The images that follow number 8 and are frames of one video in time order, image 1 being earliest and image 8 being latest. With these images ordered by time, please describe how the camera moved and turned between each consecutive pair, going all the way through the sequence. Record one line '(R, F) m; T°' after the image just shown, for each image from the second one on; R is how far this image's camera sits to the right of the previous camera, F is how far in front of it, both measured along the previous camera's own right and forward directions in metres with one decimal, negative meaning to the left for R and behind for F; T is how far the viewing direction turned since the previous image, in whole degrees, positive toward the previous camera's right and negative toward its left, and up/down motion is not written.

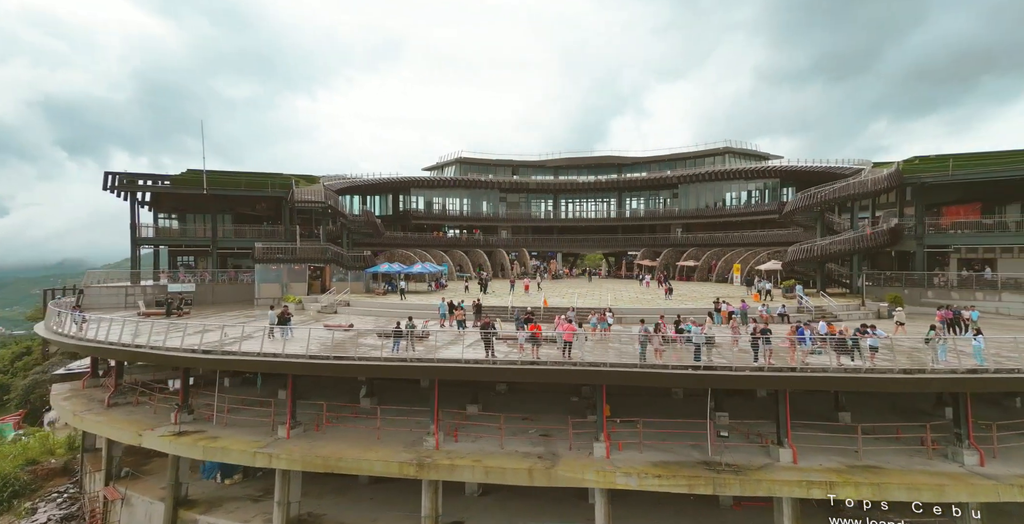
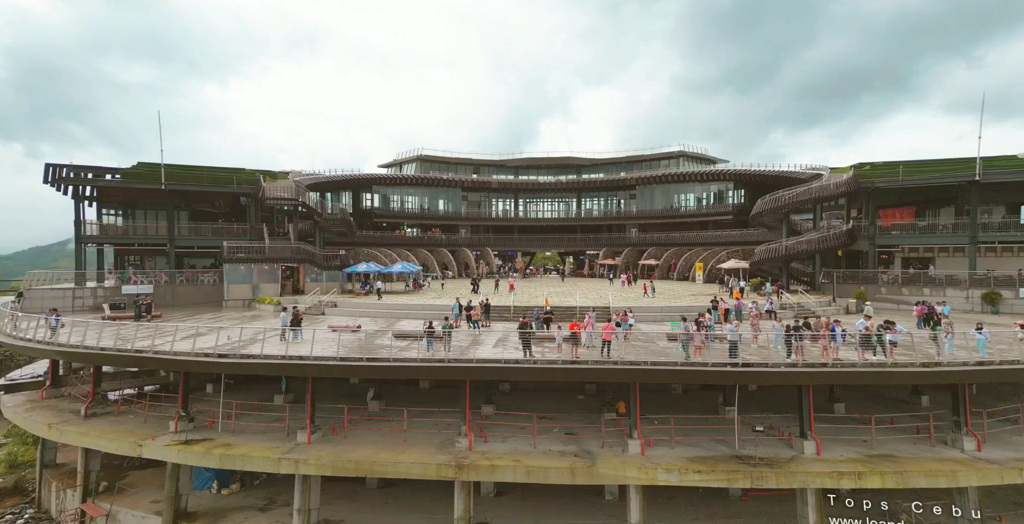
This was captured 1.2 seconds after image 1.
(-1.7, +0.3) m; +5°
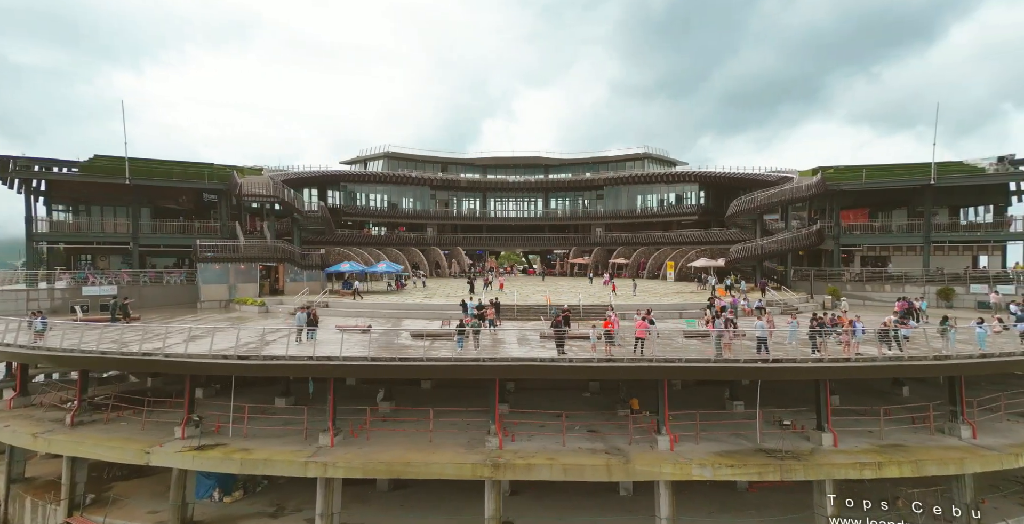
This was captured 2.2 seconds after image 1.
(-1.5, +0.2) m; +4°
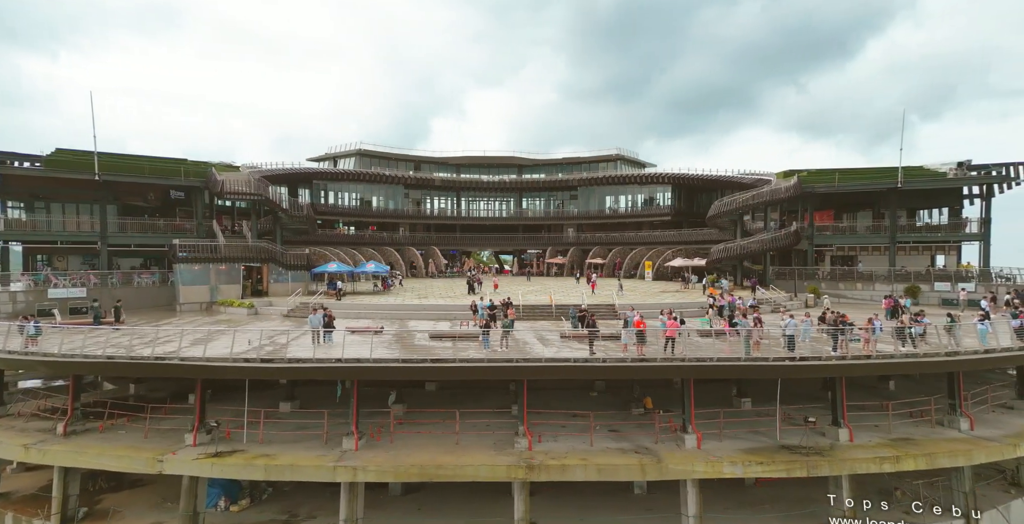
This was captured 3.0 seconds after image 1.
(-1.3, +0.2) m; +3°
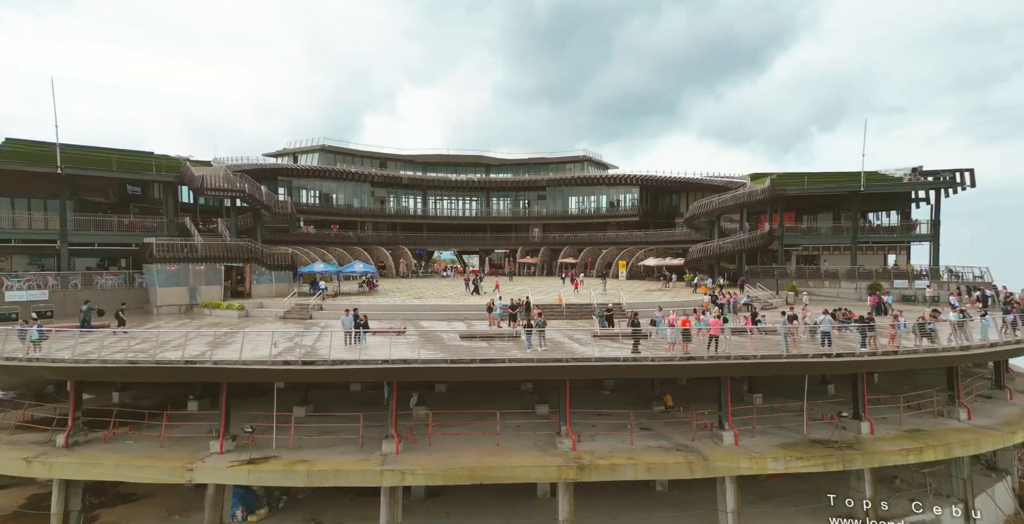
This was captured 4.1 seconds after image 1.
(-1.7, +0.2) m; +4°
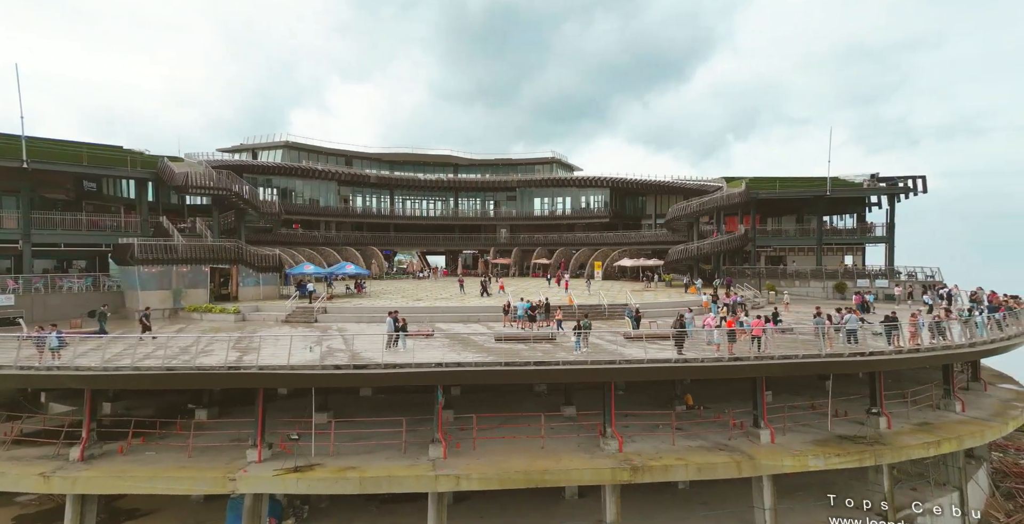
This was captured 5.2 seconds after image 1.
(-1.8, 0.0) m; +4°
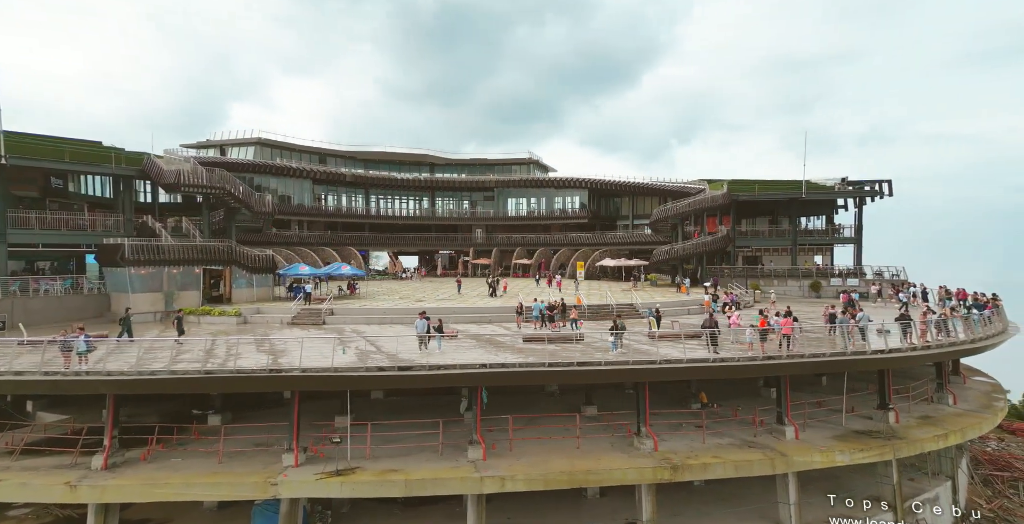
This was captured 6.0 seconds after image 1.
(-1.4, -0.1) m; +3°
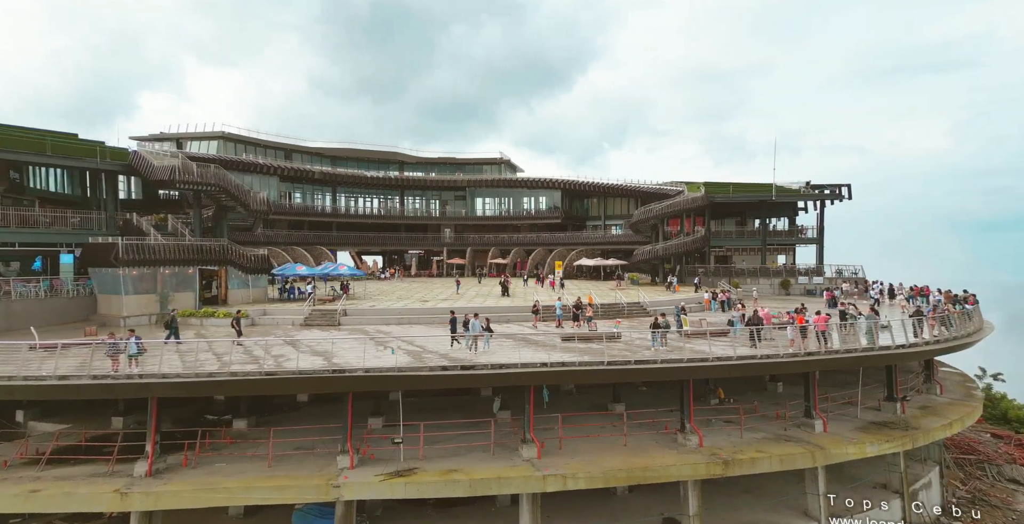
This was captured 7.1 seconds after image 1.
(-2.0, -0.2) m; +3°
